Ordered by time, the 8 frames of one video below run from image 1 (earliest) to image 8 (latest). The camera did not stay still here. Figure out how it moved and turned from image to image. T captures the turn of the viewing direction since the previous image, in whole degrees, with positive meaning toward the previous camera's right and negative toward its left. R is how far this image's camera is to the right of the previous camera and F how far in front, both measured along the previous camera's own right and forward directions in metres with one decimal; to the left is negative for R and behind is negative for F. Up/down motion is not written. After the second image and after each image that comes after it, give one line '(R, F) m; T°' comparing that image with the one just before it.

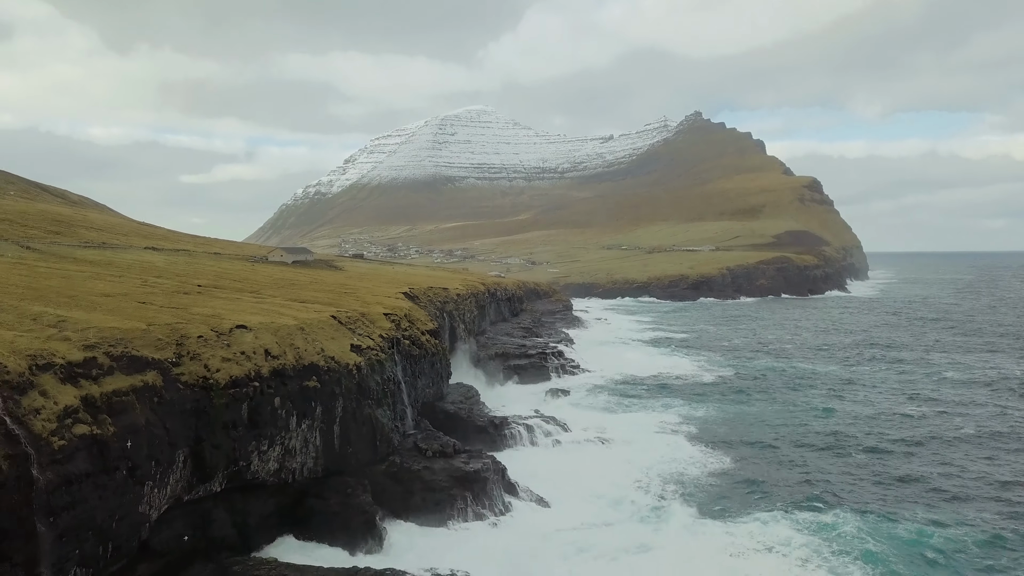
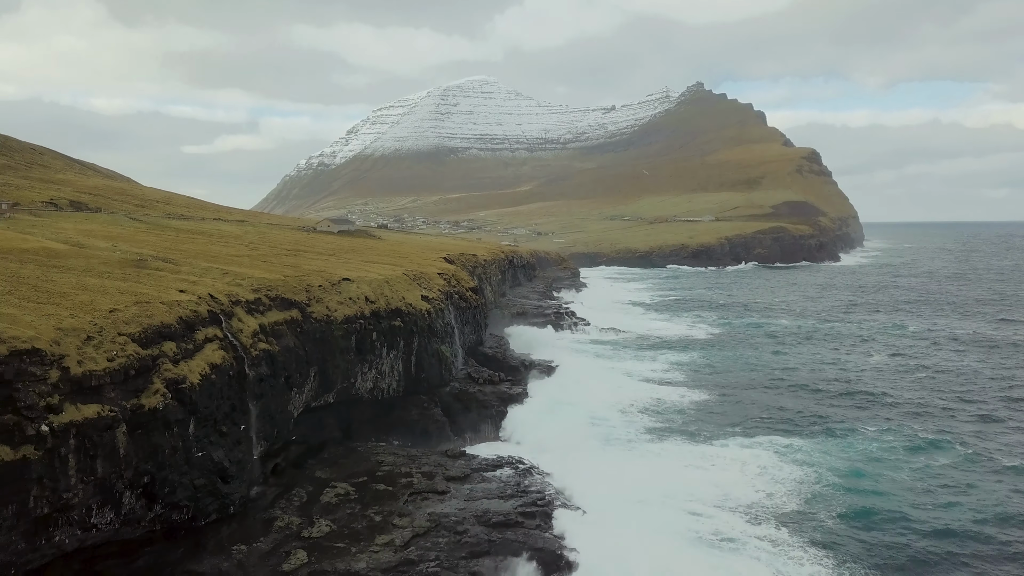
(-1.7, -8.1) m; 0°
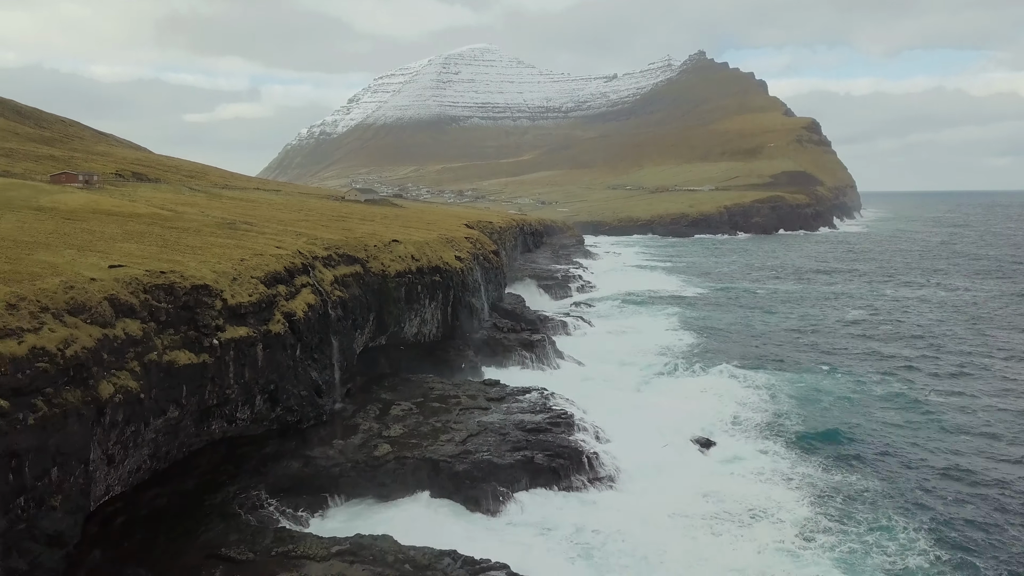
(-1.2, -6.2) m; 0°
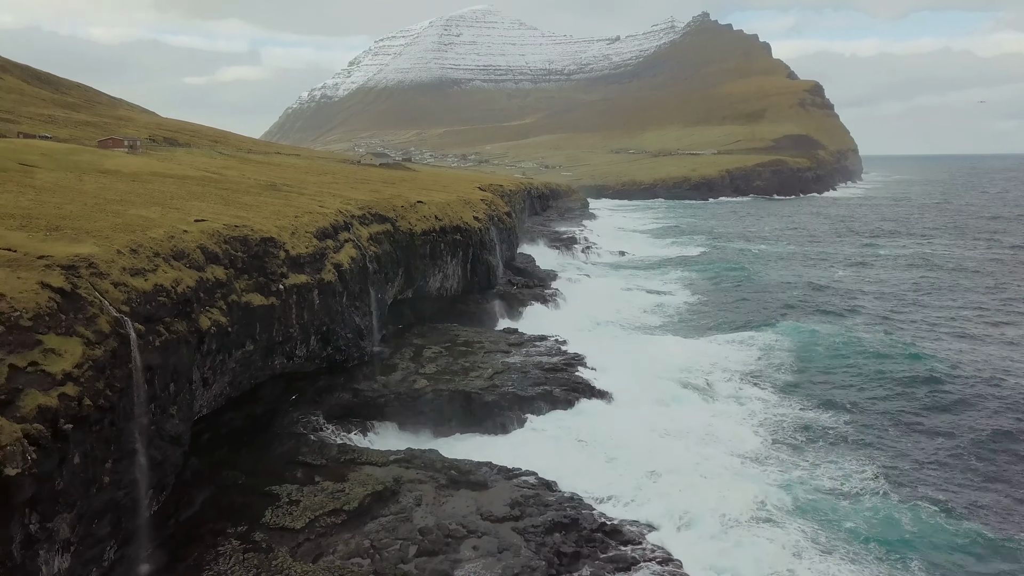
(-0.8, -3.5) m; 0°
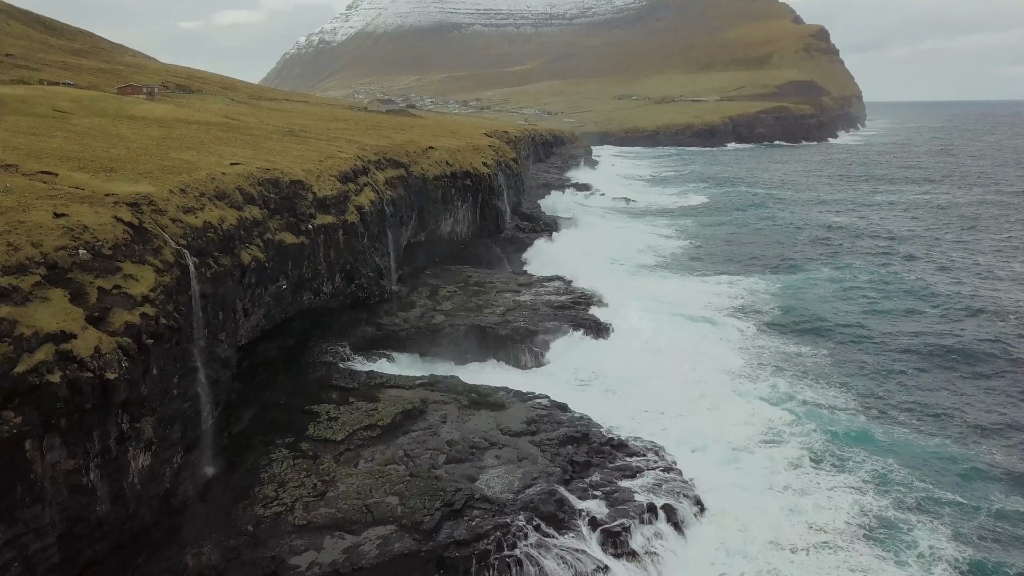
(-0.5, -1.9) m; 0°
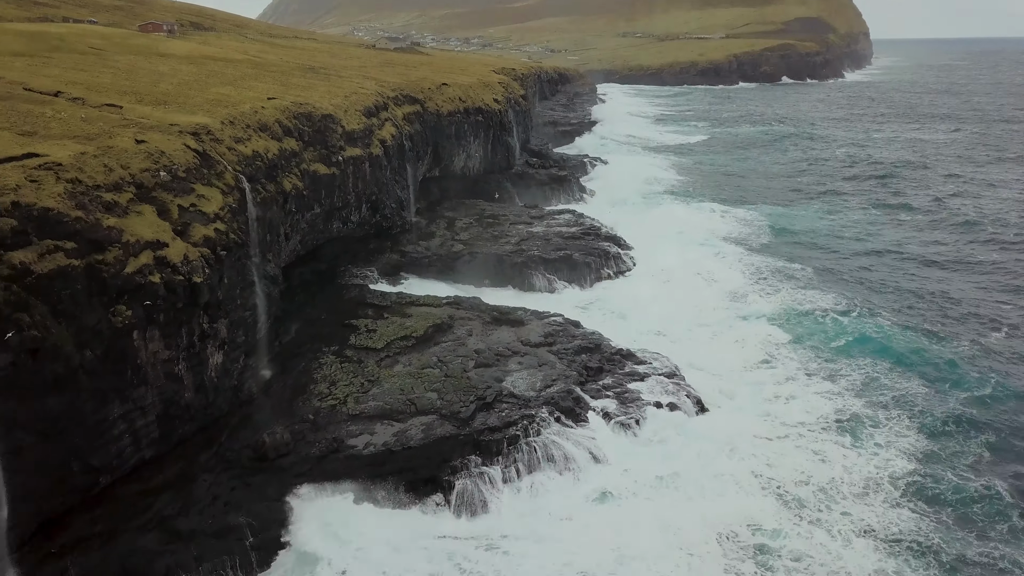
(-0.6, -2.3) m; 0°
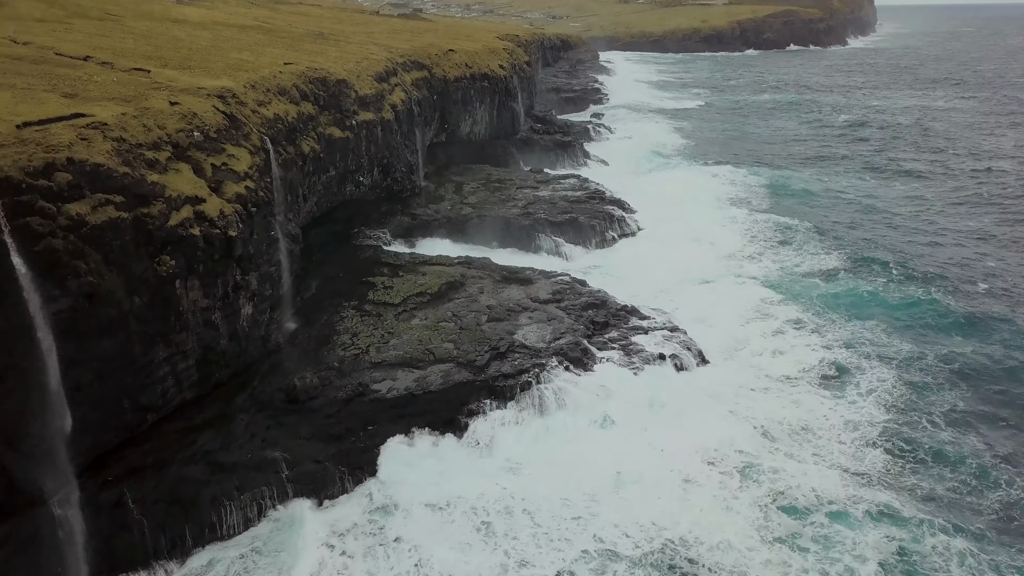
(-0.3, -1.2) m; 0°
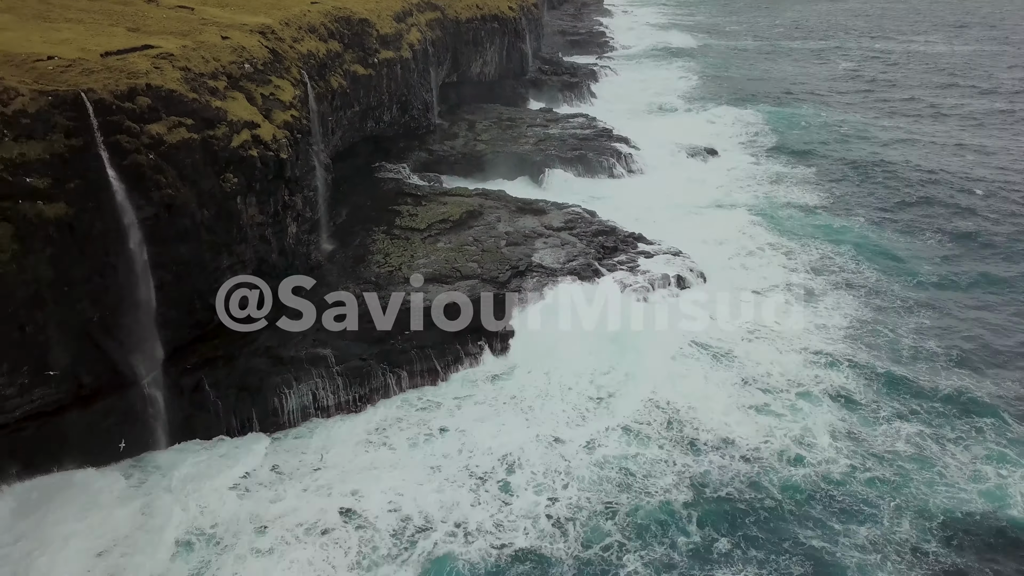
(-0.6, -2.1) m; 0°
